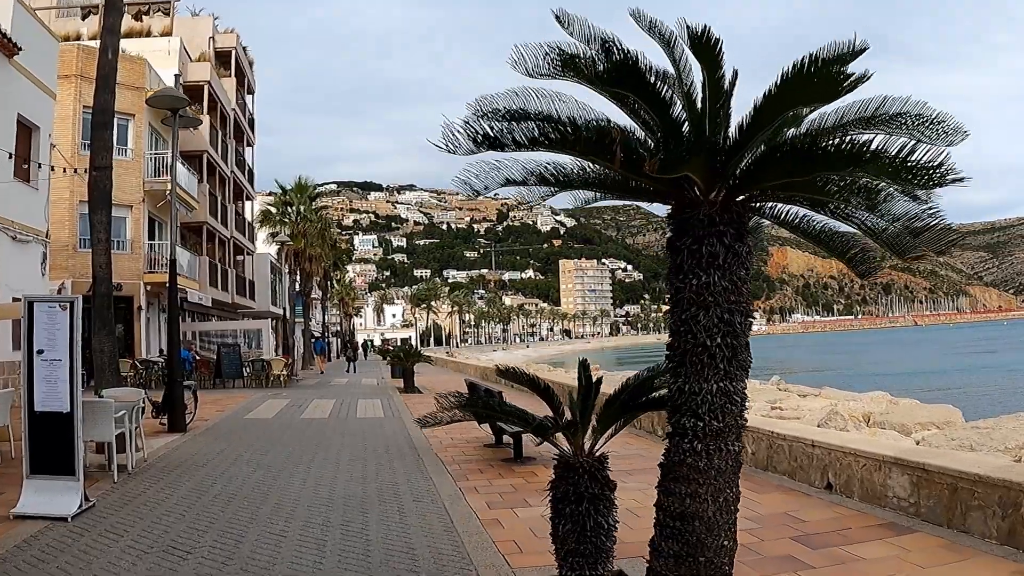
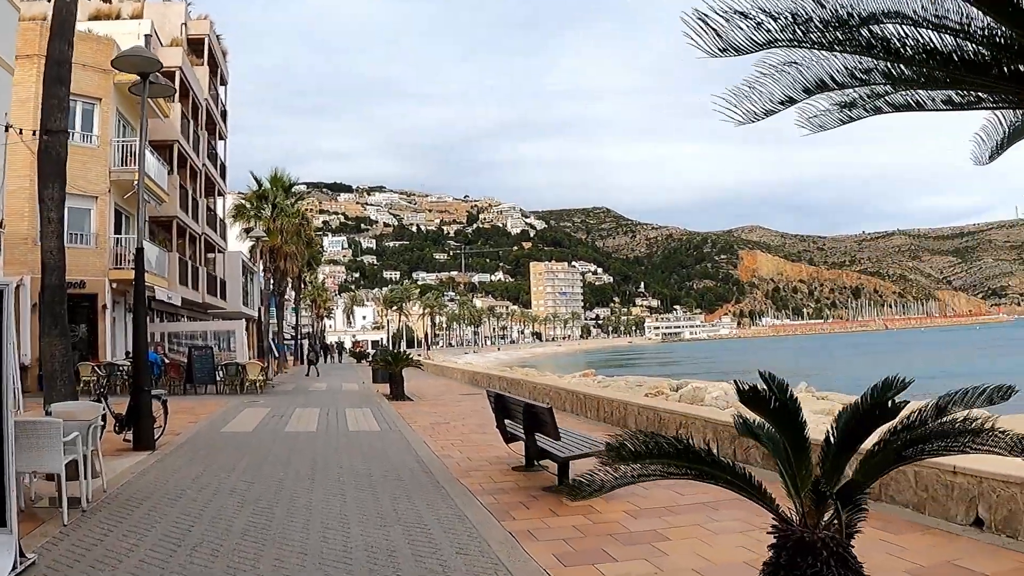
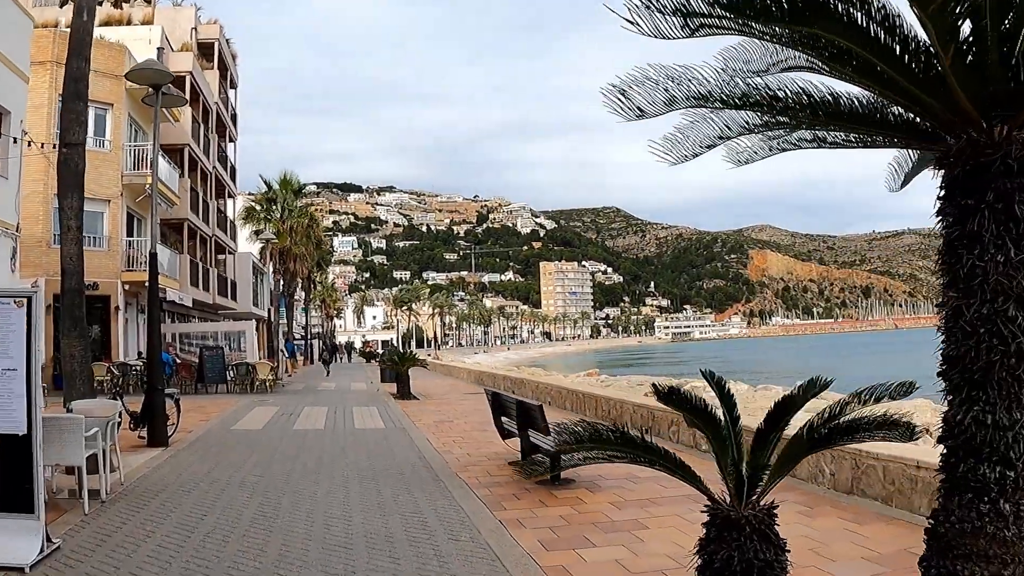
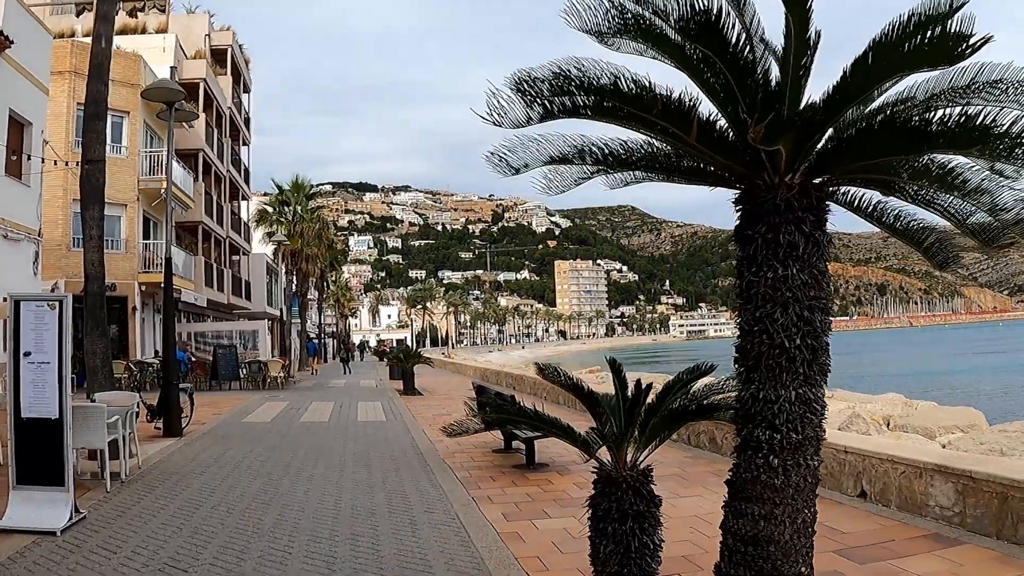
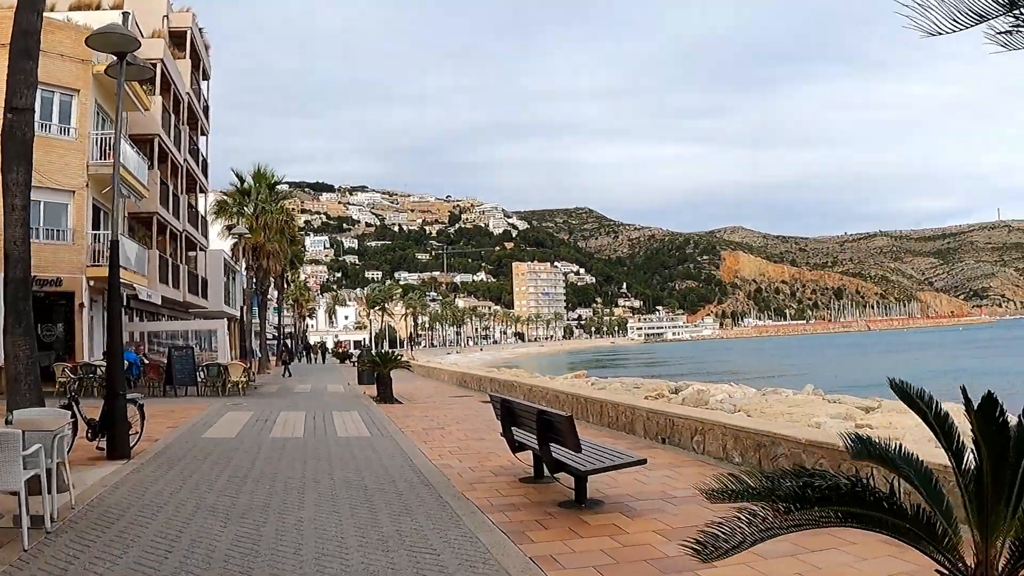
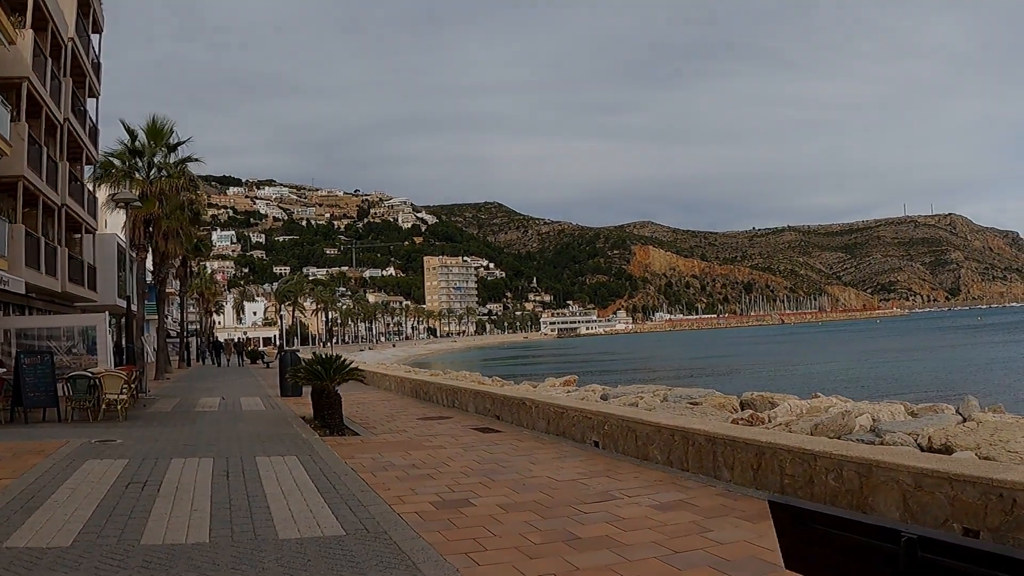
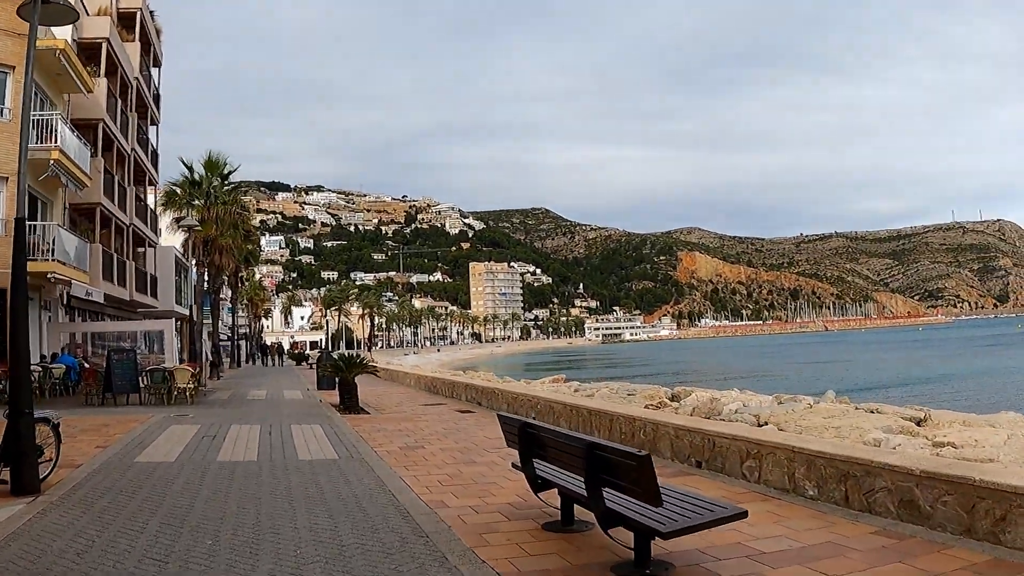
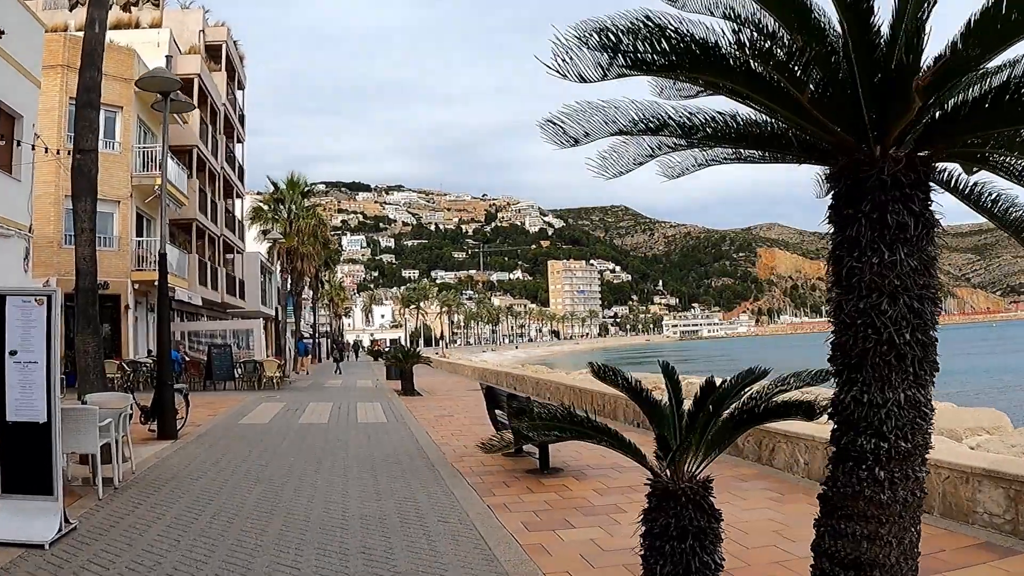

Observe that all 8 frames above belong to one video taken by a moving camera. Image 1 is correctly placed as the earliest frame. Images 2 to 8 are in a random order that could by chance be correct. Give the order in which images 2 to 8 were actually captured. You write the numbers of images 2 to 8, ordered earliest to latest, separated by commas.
4, 8, 3, 2, 5, 7, 6
